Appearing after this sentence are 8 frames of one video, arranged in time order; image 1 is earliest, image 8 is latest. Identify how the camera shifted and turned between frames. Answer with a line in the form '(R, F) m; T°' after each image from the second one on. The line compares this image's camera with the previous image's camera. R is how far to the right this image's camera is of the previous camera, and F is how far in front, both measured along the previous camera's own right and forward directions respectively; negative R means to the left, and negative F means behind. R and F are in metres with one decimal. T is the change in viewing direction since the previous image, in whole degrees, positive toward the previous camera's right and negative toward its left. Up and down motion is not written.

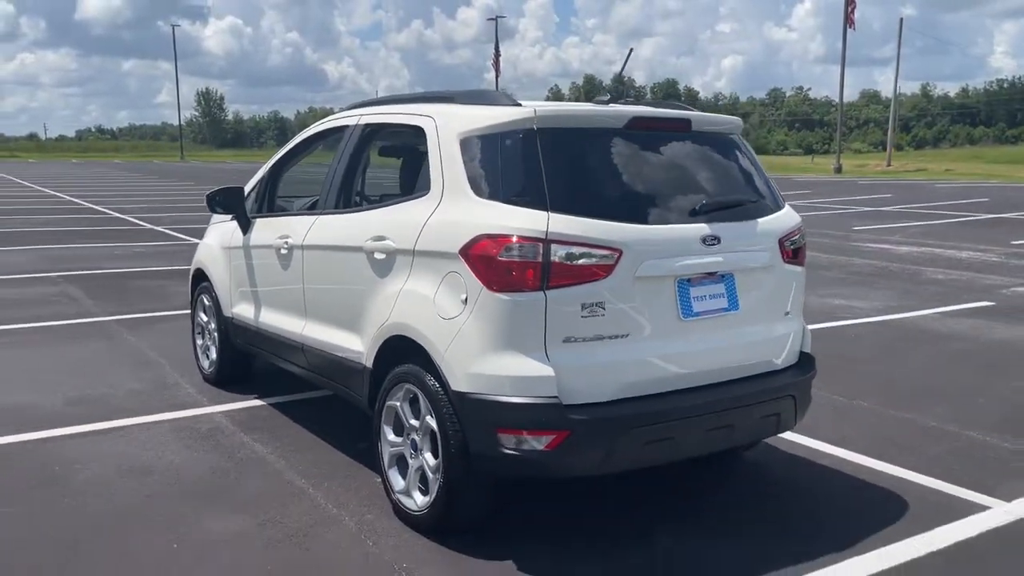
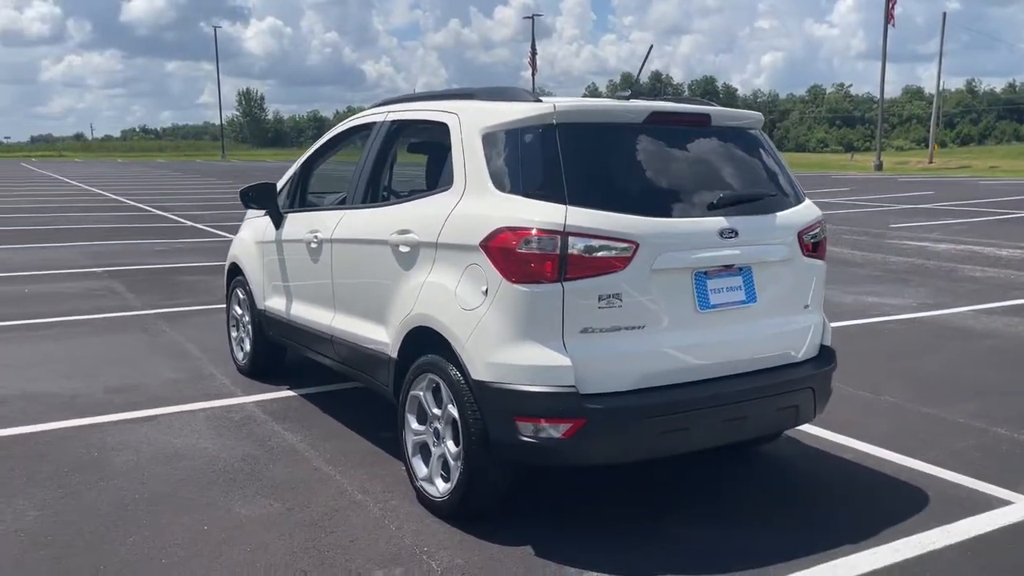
(+0.1, -0.1) m; -2°
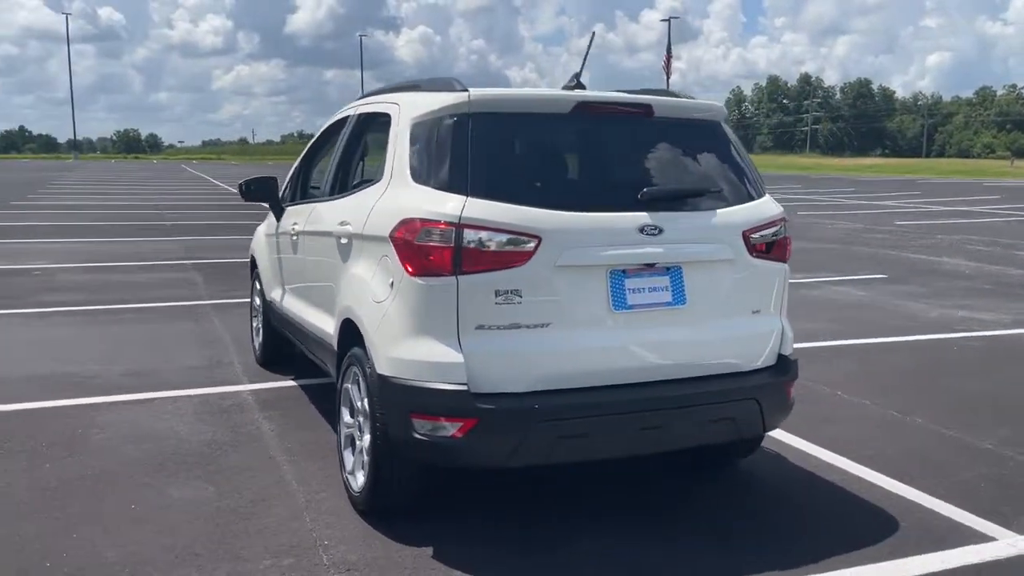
(+1.1, +0.2) m; -9°
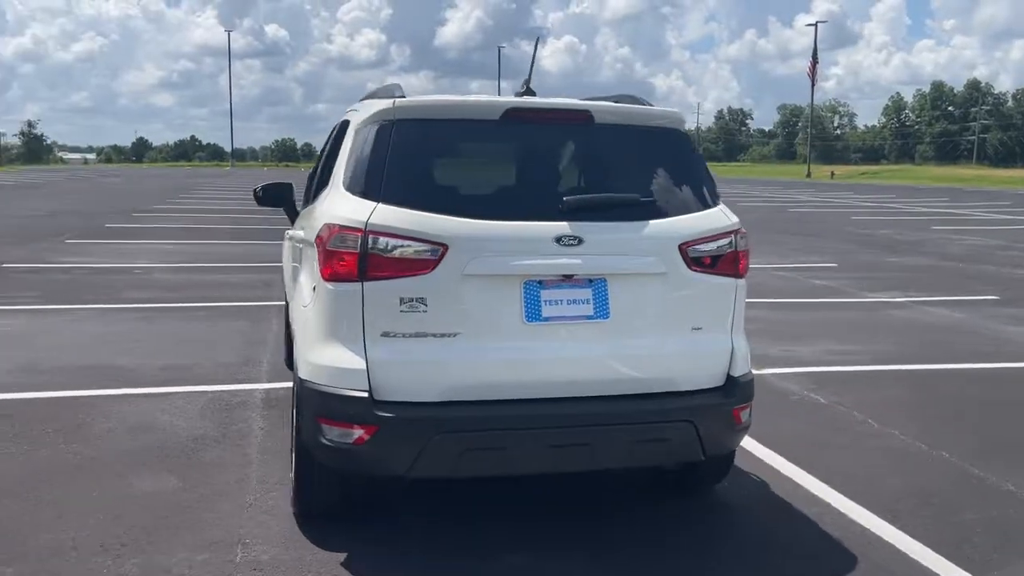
(+1.0, +0.2) m; -9°
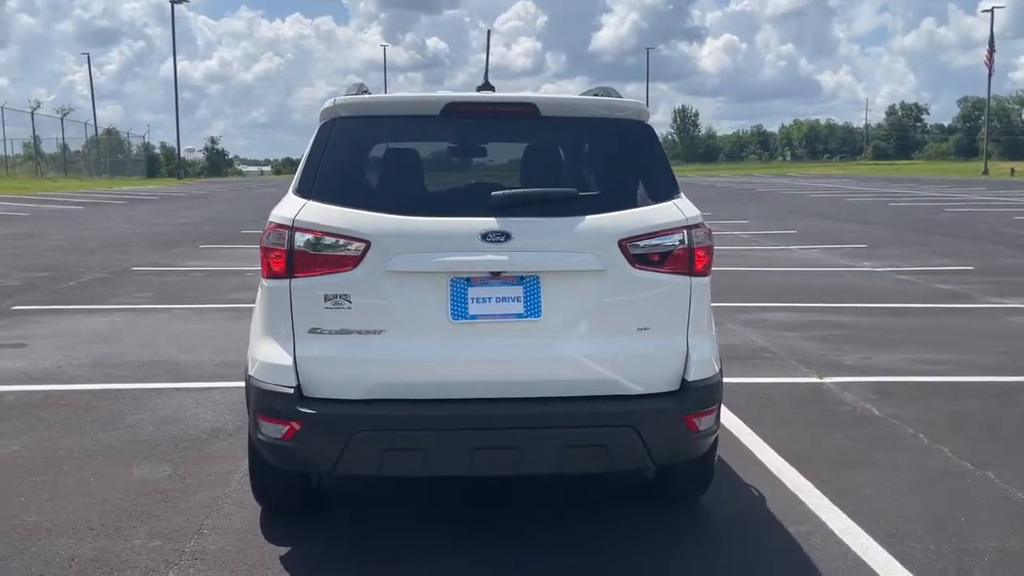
(+1.0, +0.2) m; -10°
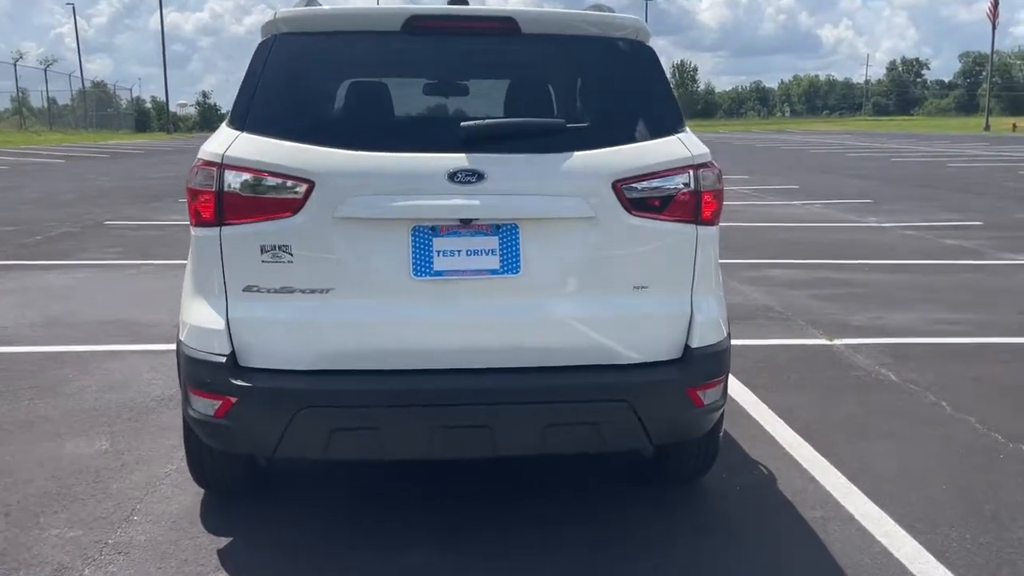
(+0.1, +0.6) m; 0°
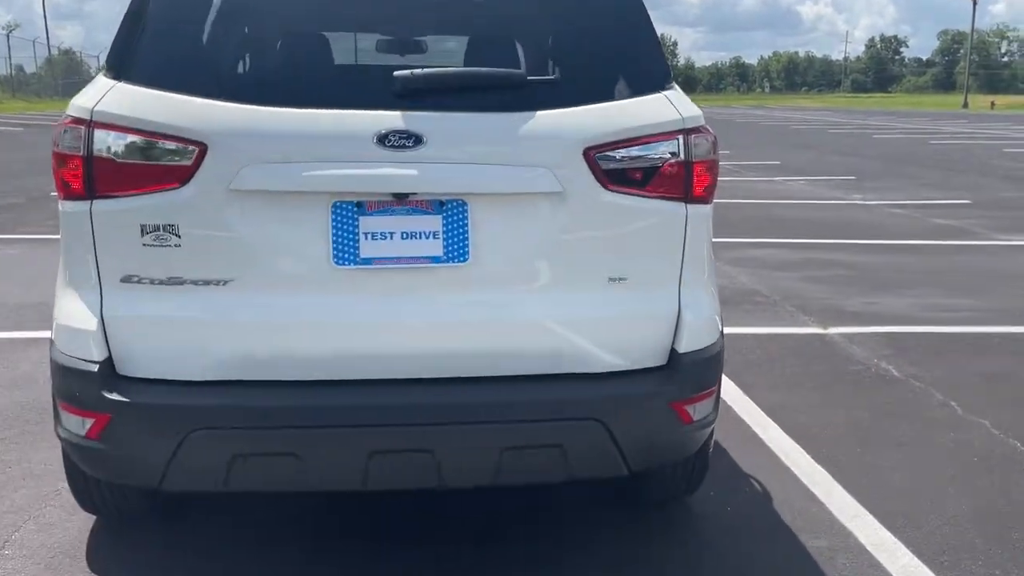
(+0.1, +0.6) m; +1°
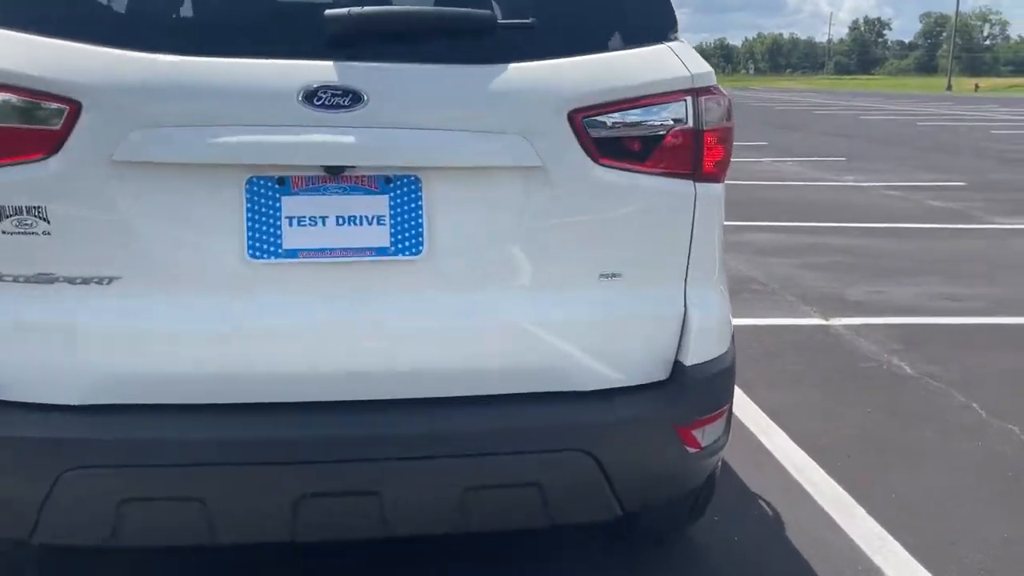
(0.0, +0.5) m; +1°
